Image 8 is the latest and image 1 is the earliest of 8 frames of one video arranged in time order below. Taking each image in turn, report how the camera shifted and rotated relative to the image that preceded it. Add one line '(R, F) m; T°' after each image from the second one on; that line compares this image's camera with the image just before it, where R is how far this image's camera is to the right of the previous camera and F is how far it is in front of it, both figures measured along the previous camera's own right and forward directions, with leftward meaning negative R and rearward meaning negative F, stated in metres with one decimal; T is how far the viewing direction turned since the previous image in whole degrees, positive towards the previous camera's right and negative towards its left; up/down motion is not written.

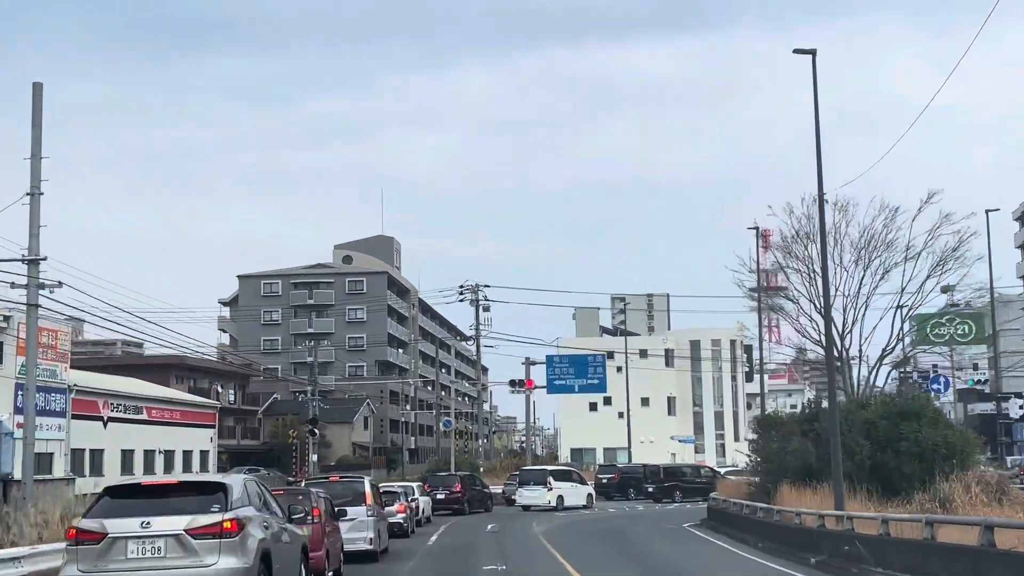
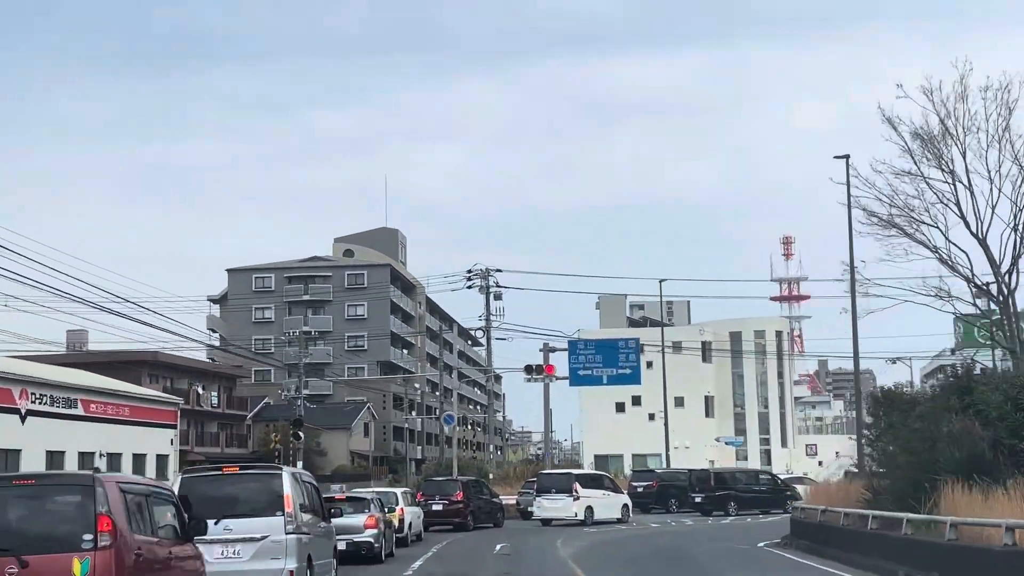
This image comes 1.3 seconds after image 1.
(0.0, +8.4) m; -1°
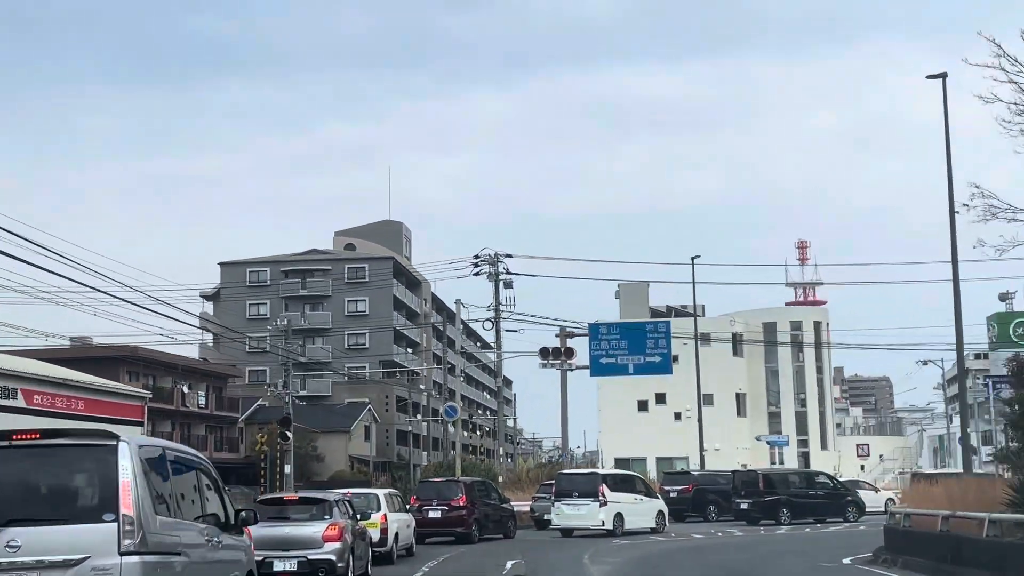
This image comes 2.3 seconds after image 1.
(-0.1, +5.5) m; 0°
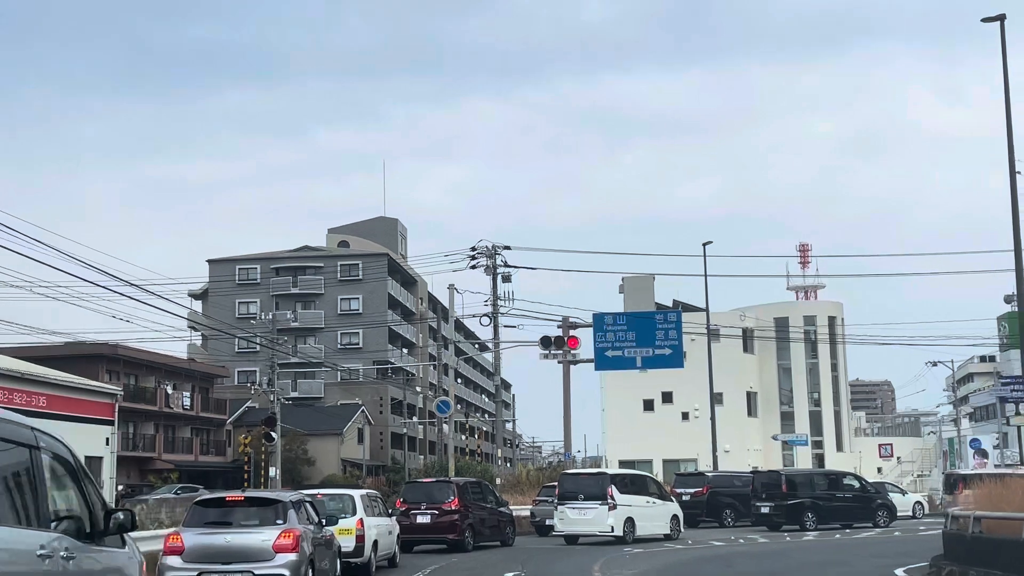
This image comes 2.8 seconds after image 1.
(0.0, +2.8) m; 0°
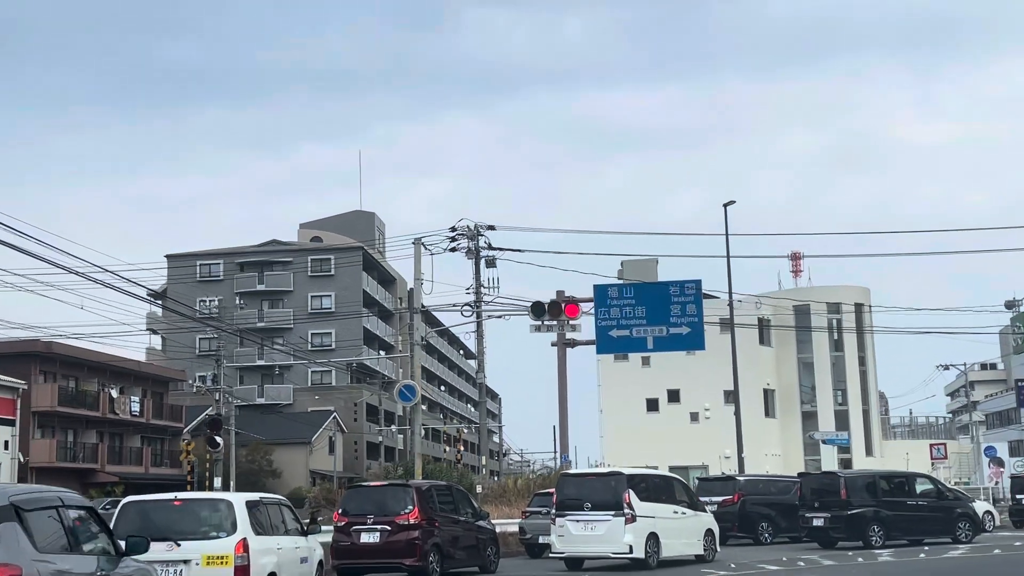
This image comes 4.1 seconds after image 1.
(+0.1, +6.3) m; +1°
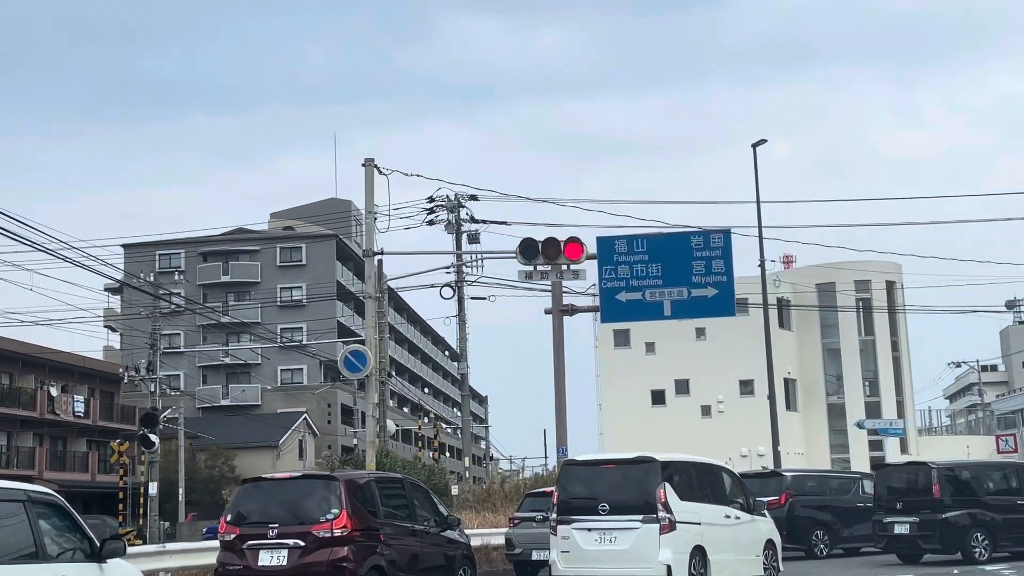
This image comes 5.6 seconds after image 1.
(+0.1, +5.6) m; +1°
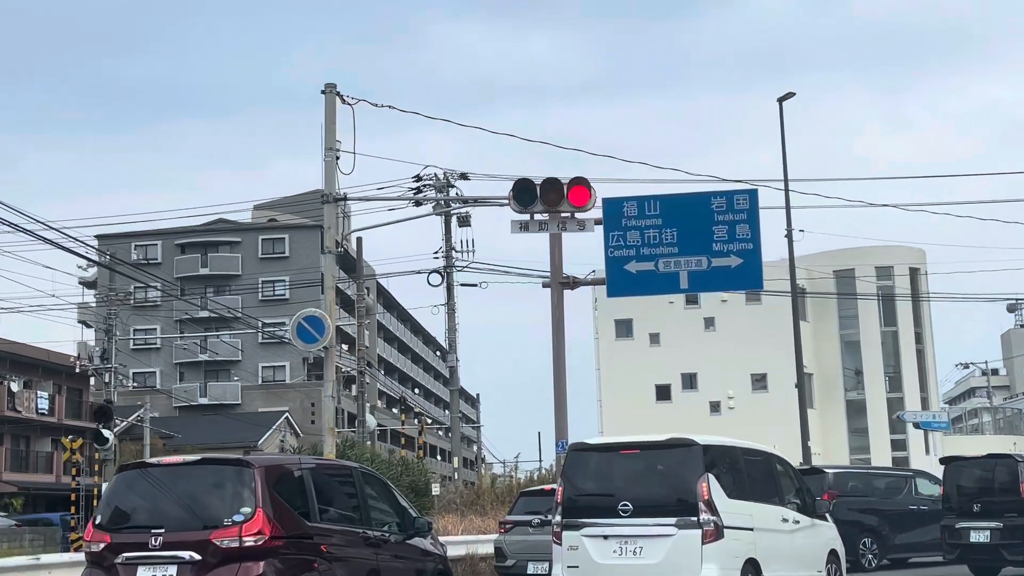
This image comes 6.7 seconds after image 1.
(0.0, +3.2) m; 0°
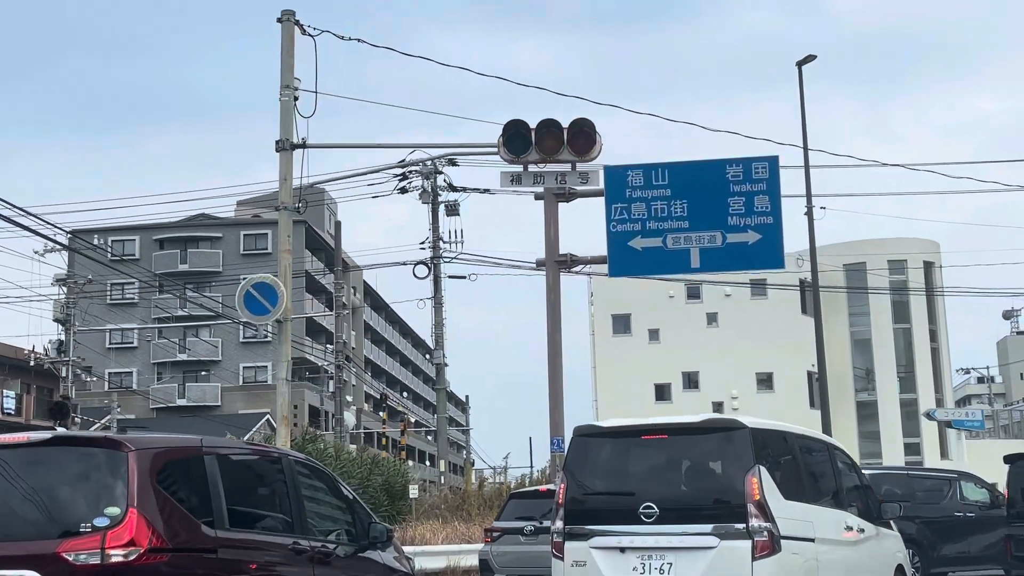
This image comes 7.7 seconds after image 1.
(0.0, +2.2) m; 0°
